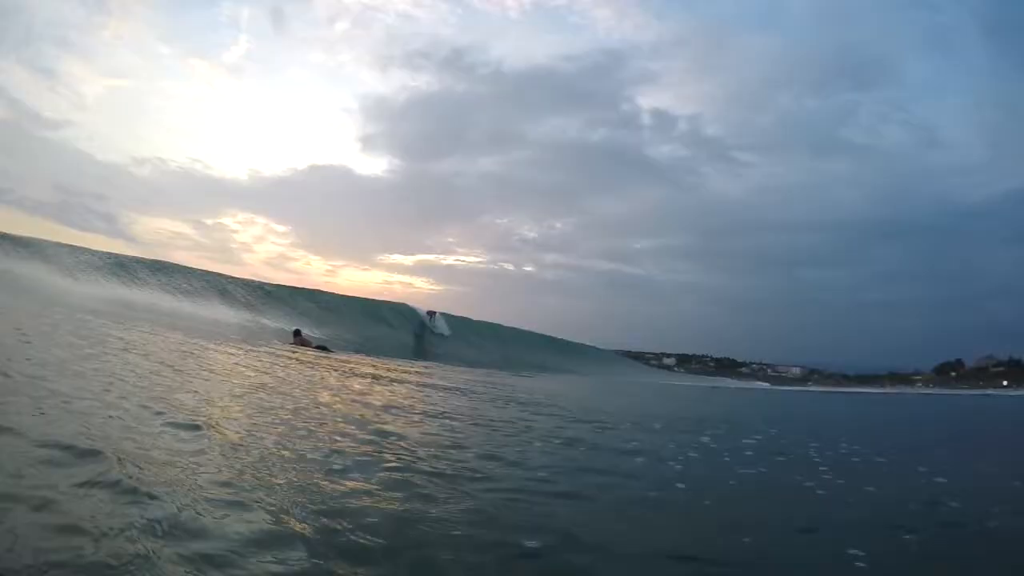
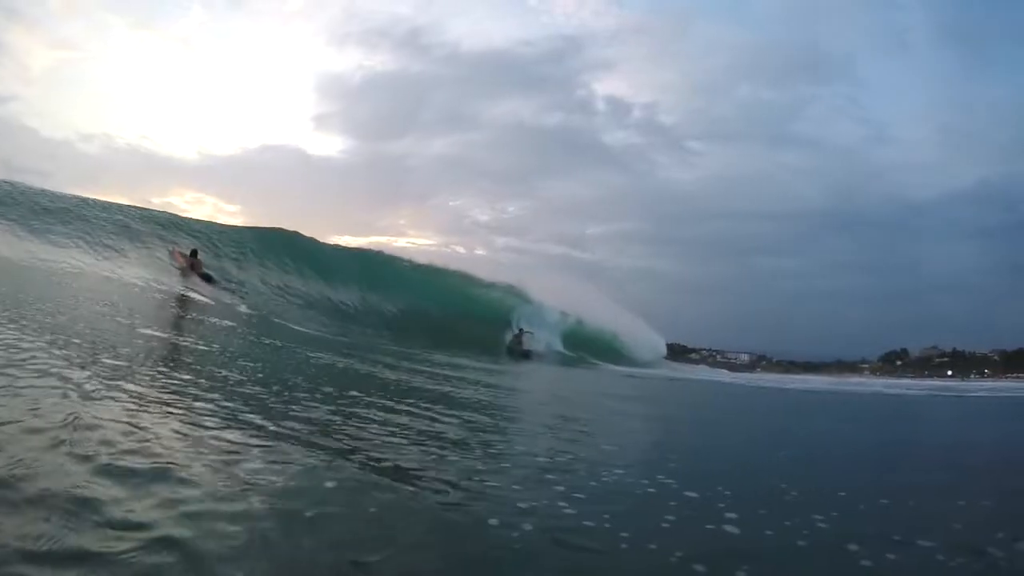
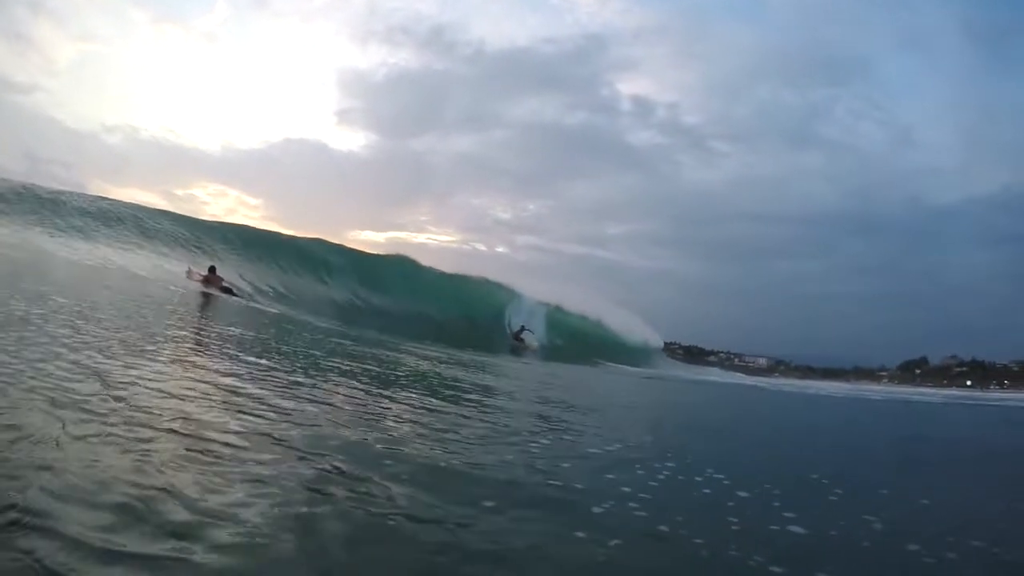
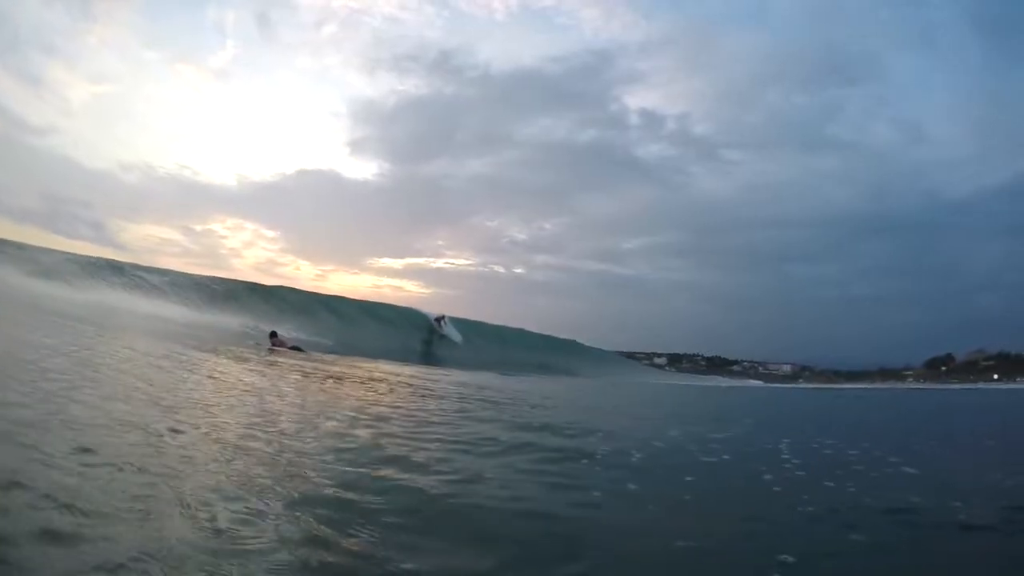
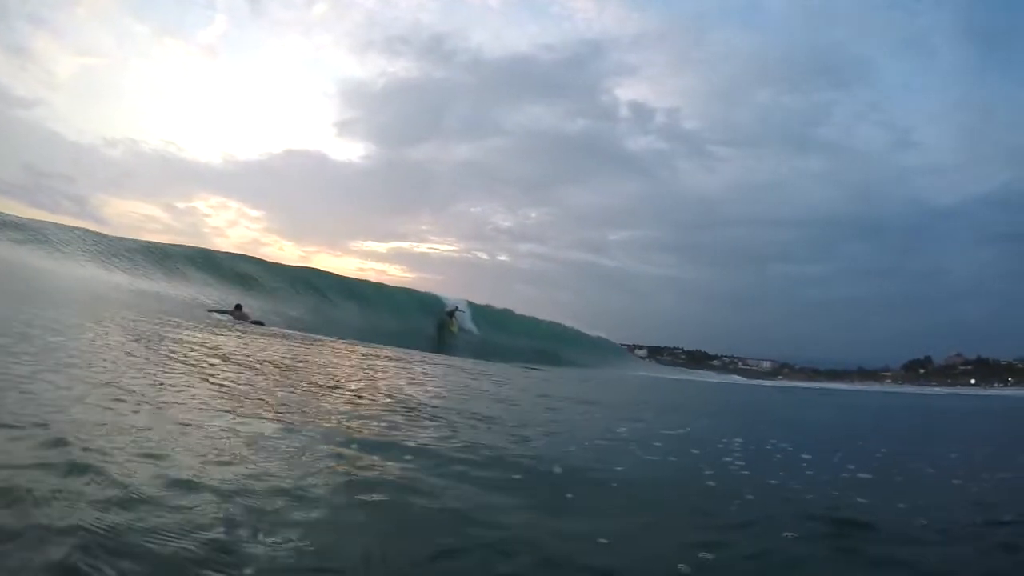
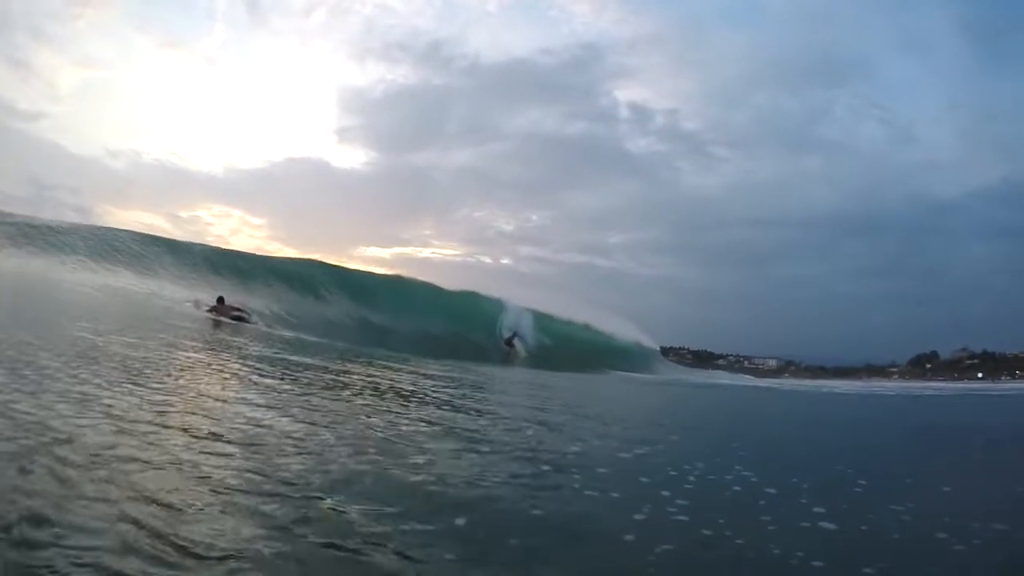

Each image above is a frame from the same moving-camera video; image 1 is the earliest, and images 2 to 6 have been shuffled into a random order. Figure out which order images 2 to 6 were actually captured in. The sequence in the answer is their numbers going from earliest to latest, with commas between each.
4, 5, 6, 3, 2
